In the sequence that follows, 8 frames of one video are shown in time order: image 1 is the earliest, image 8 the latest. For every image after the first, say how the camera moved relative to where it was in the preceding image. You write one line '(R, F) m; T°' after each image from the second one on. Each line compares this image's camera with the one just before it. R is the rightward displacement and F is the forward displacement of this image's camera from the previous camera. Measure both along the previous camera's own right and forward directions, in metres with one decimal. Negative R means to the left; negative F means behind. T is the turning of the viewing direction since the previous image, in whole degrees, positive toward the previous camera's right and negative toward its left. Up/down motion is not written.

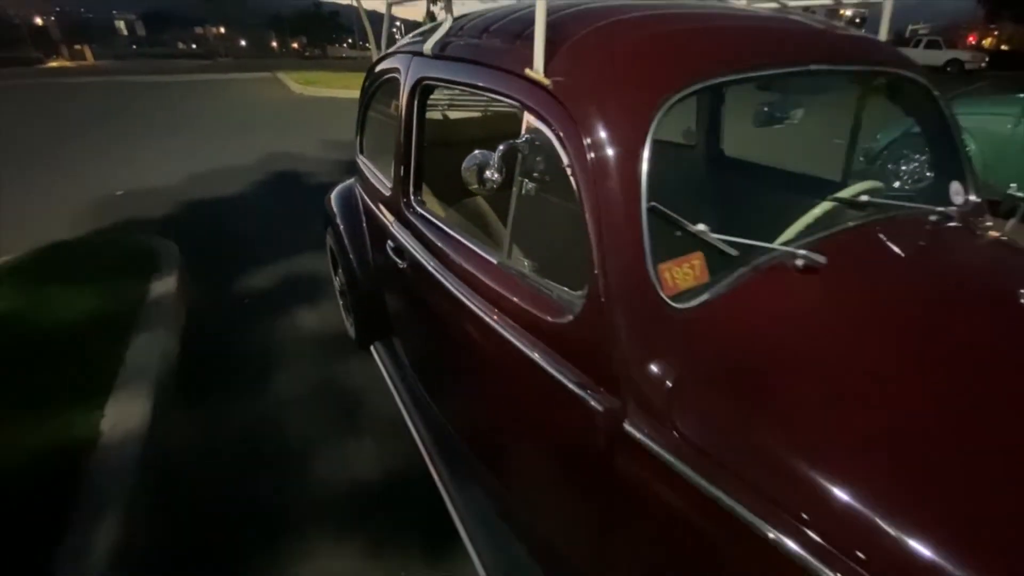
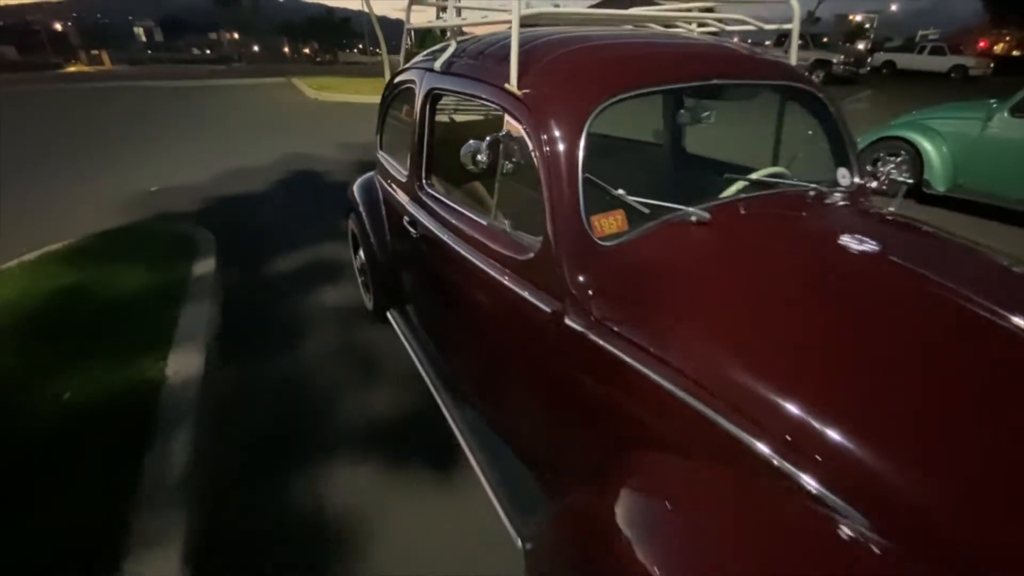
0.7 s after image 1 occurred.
(+0.1, -0.6) m; -1°
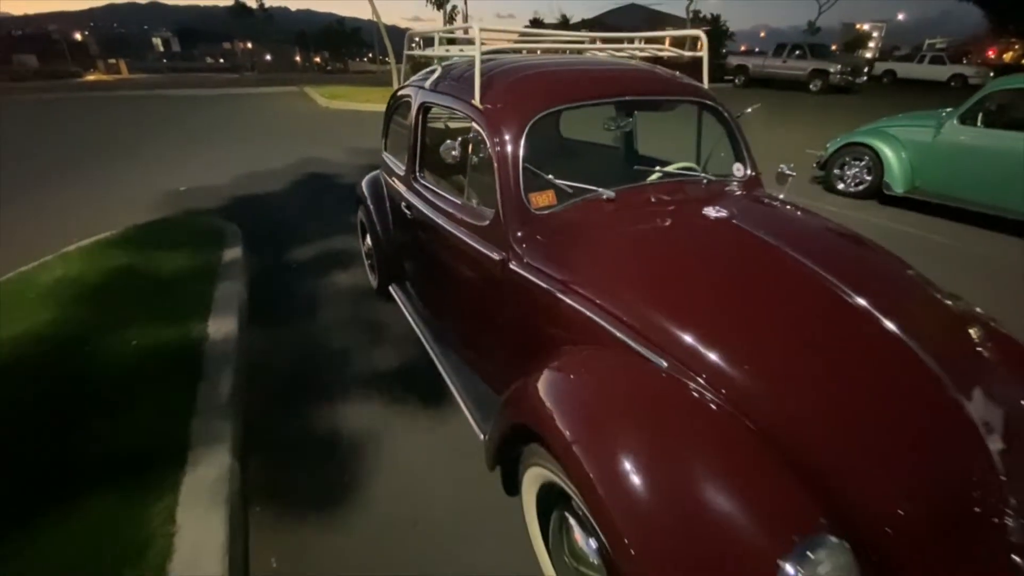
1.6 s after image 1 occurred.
(+0.2, -0.7) m; -1°
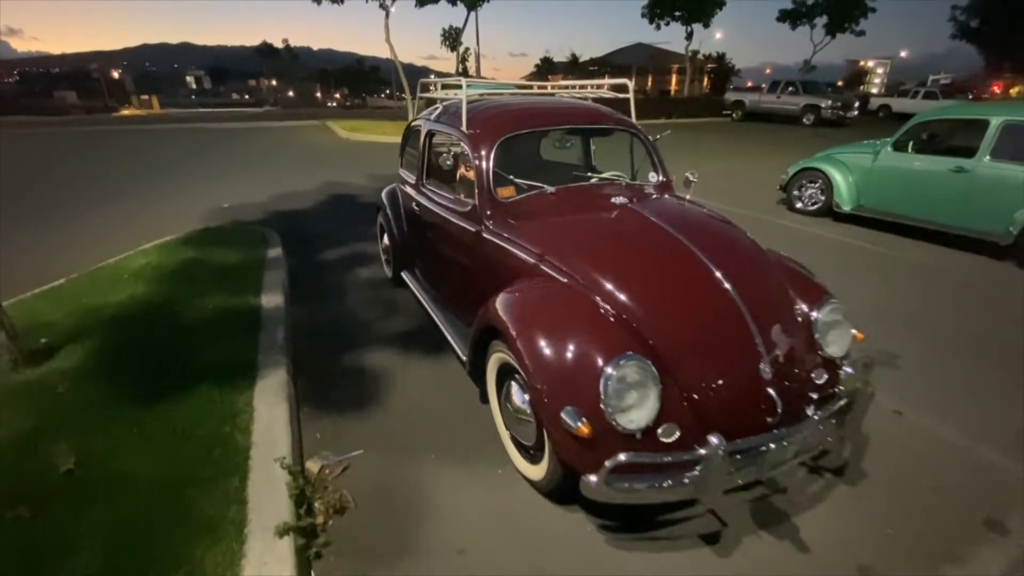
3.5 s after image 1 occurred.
(+0.3, -1.2) m; -1°
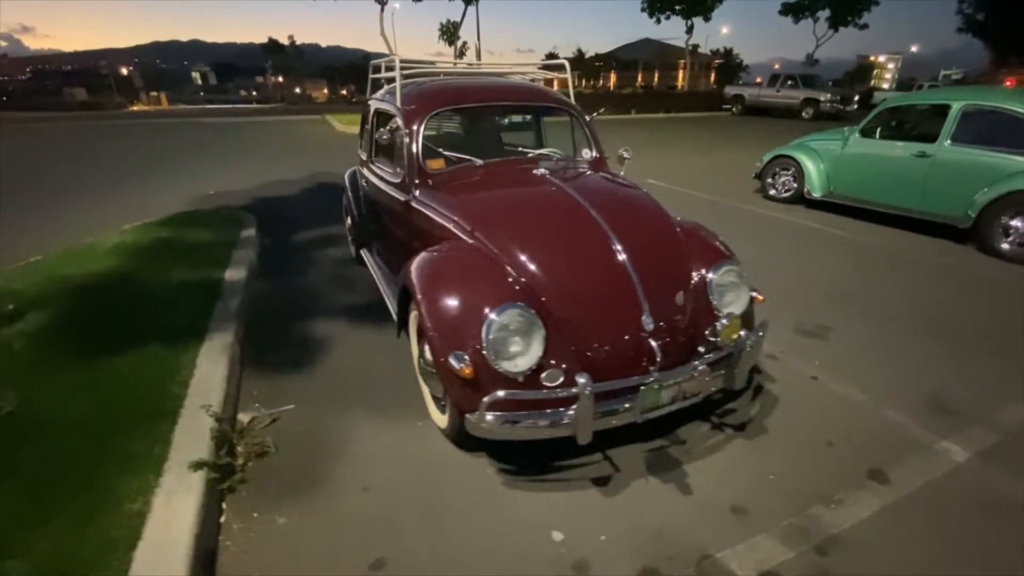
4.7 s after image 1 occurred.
(+0.7, -0.2) m; -1°
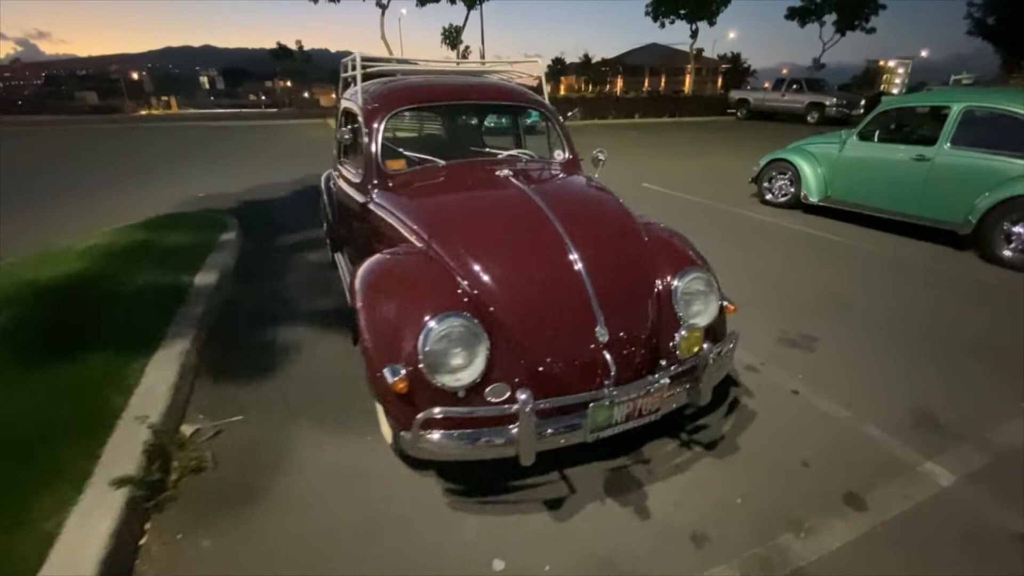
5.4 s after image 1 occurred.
(+0.4, +0.2) m; -1°
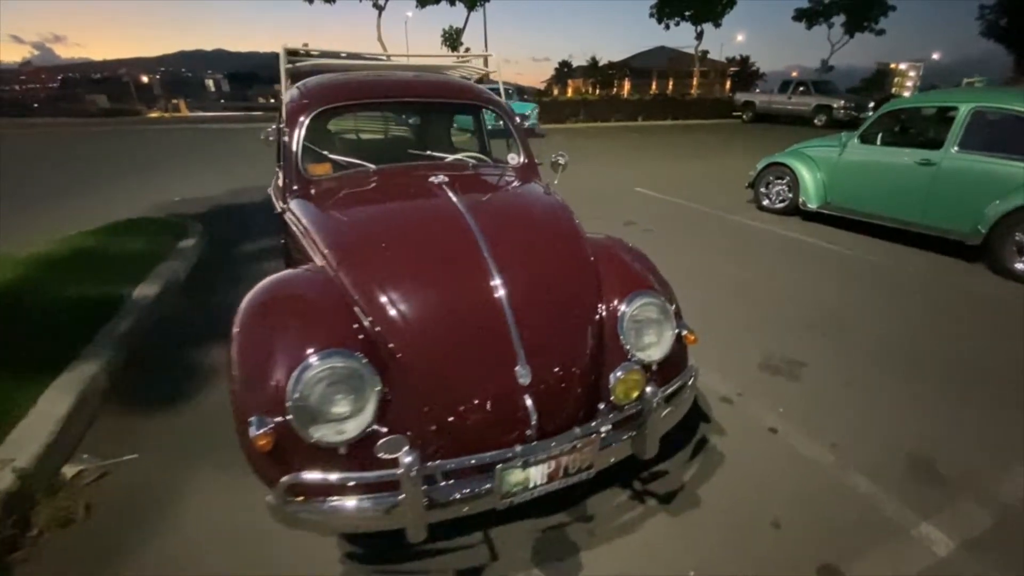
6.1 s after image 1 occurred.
(+0.5, +0.5) m; -1°
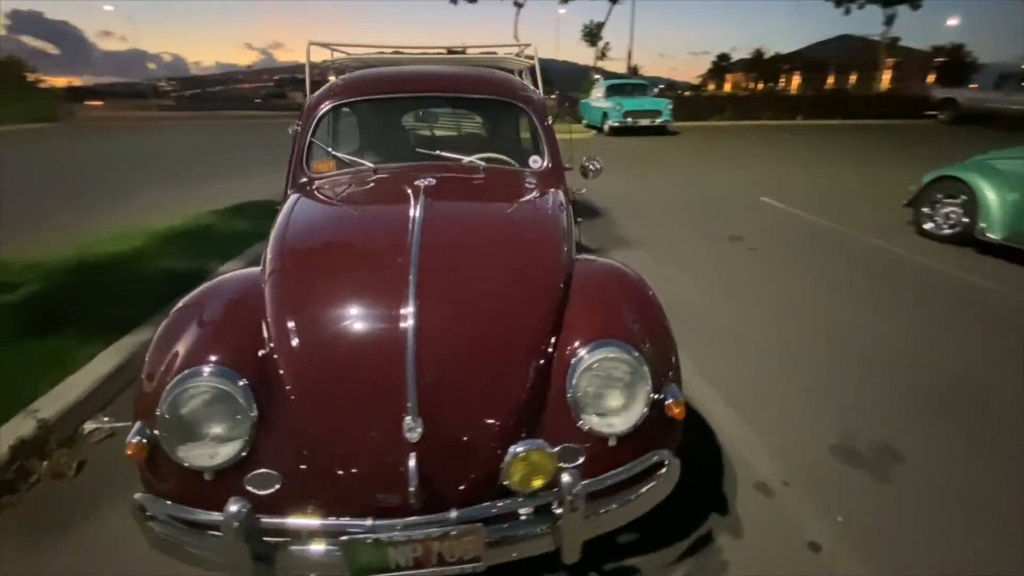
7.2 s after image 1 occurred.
(+0.9, +0.6) m; -15°
